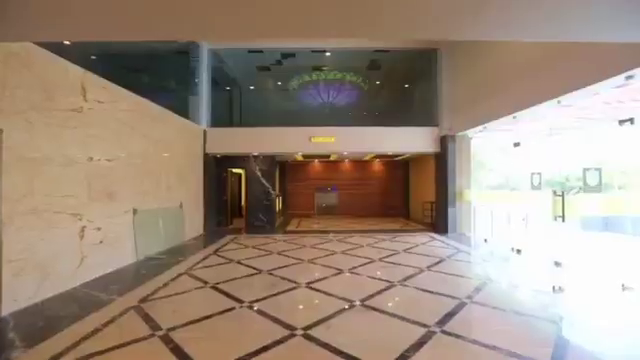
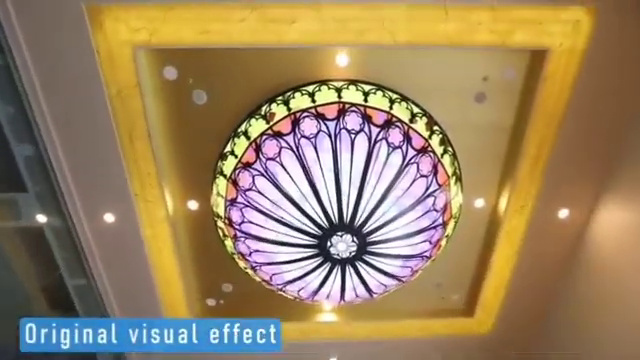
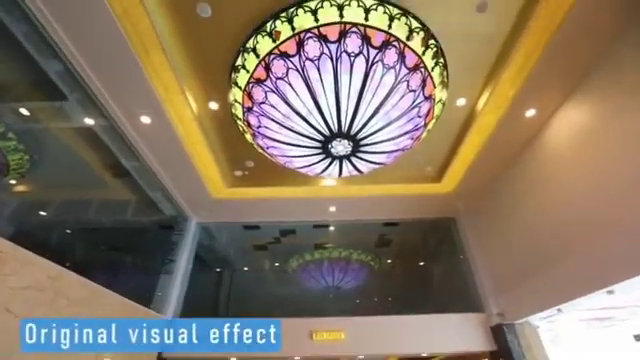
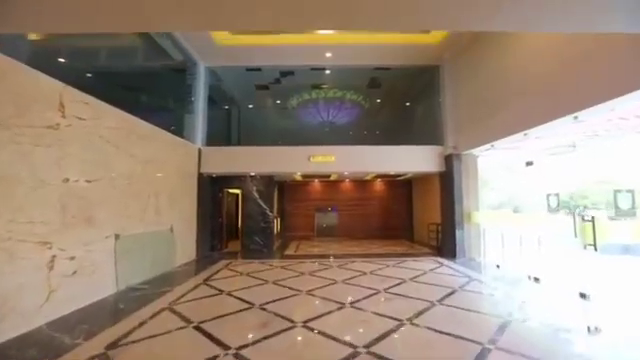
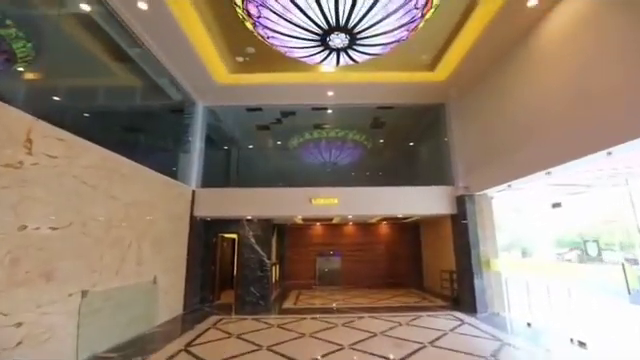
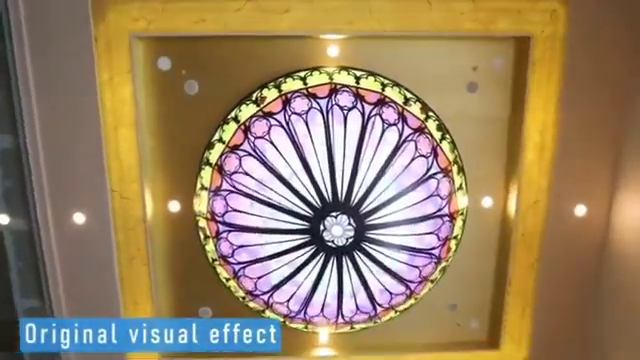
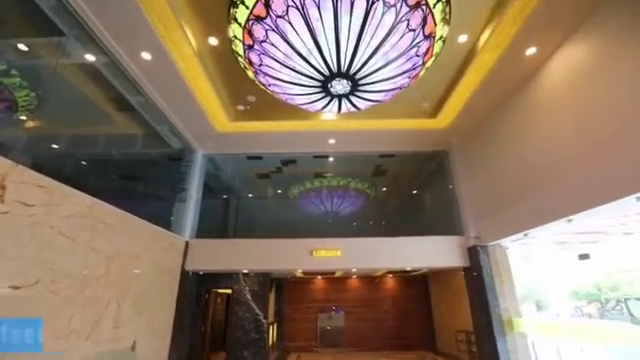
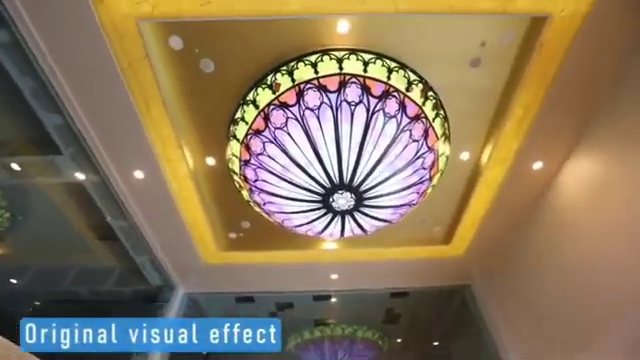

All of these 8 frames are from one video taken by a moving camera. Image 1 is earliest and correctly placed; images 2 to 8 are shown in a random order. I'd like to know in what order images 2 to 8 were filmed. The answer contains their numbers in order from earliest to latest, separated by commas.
4, 5, 7, 3, 8, 2, 6
